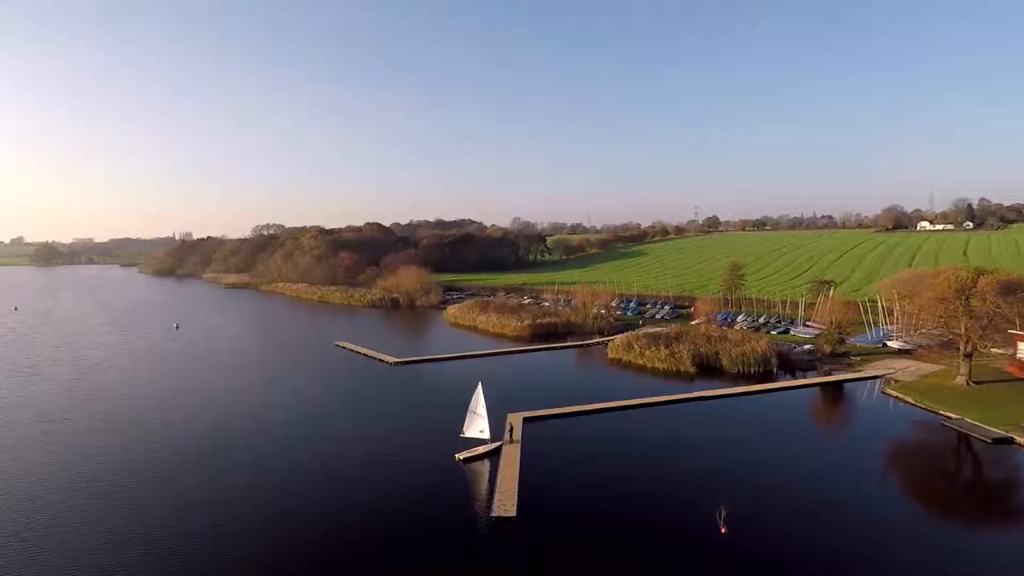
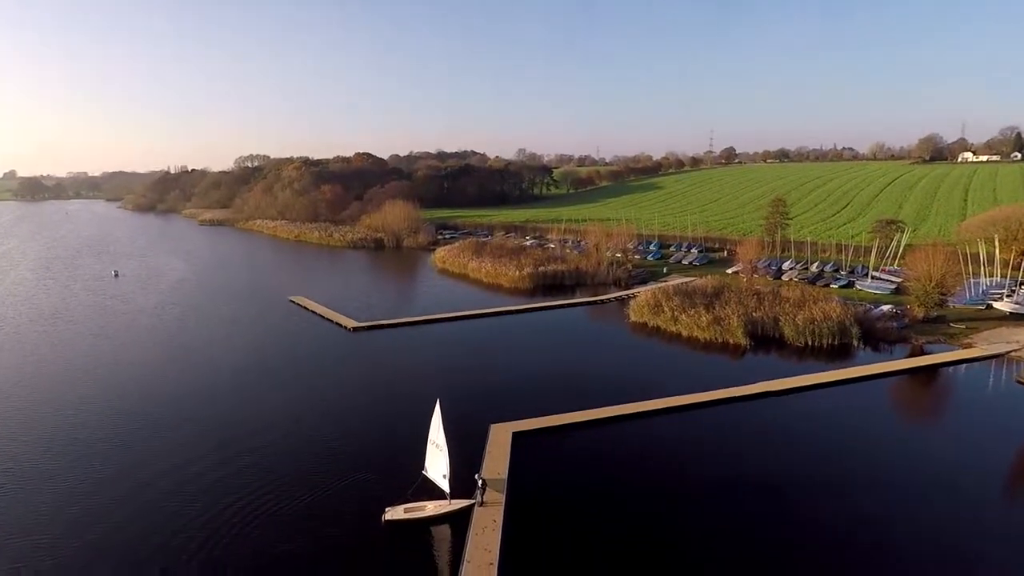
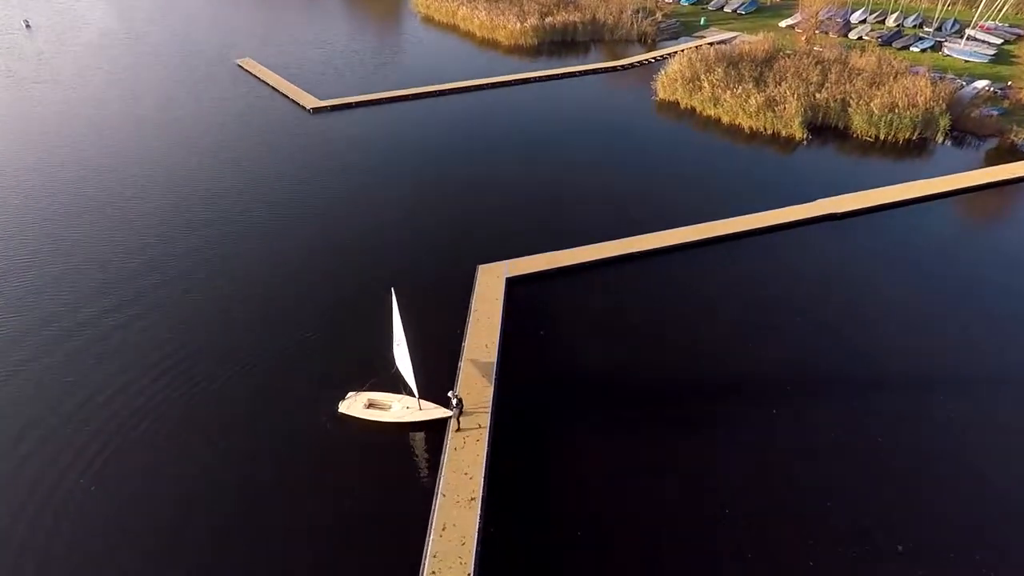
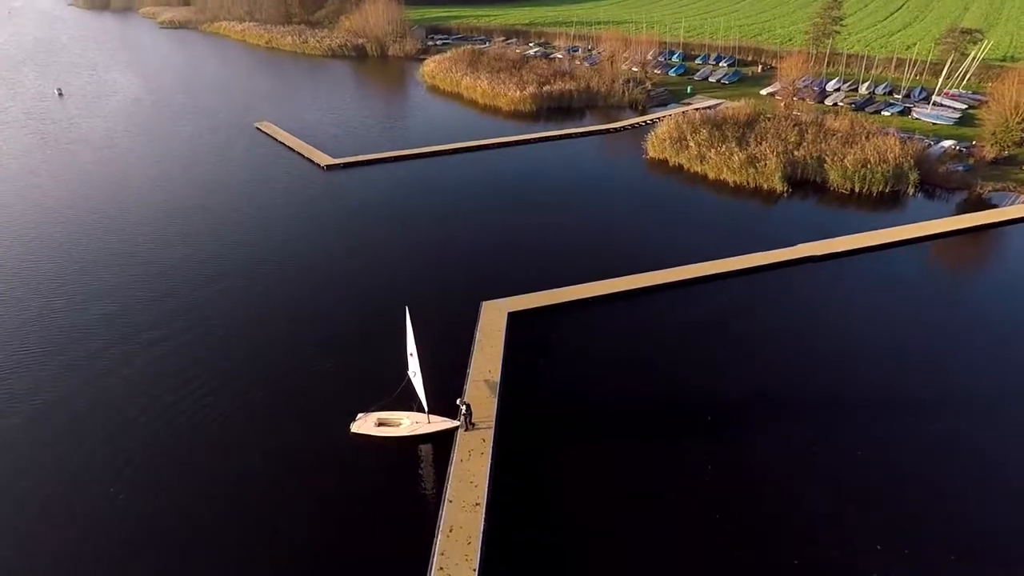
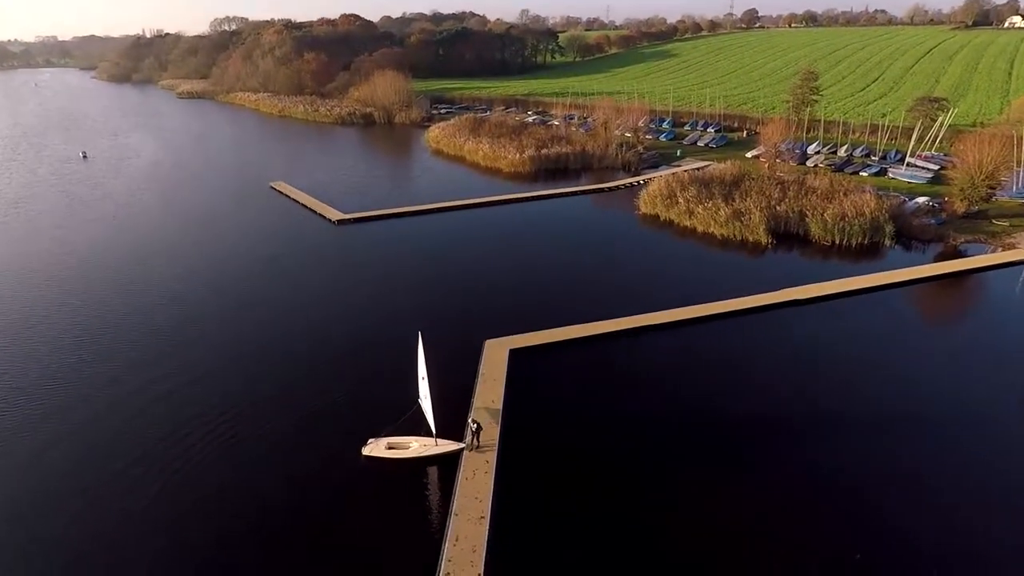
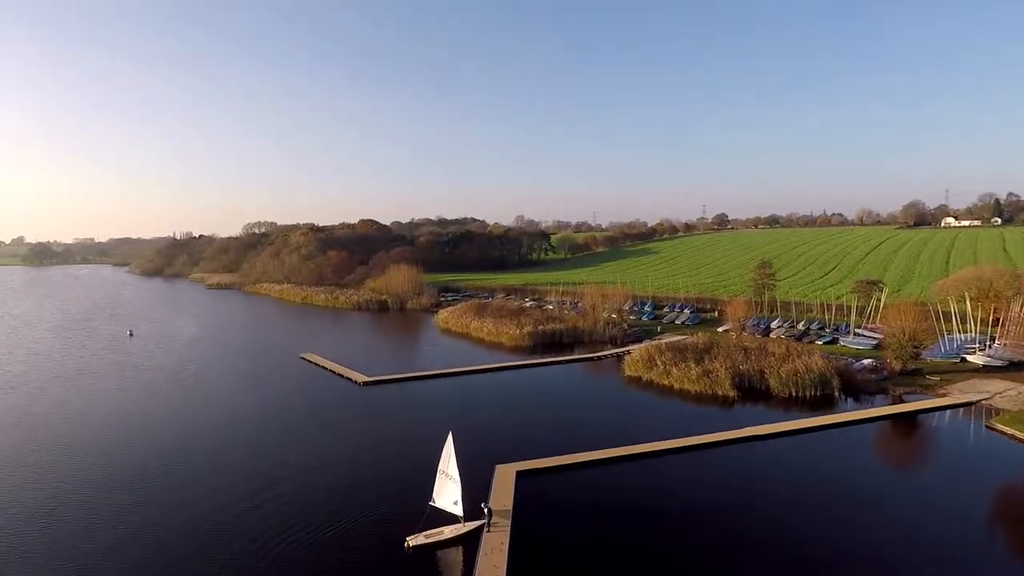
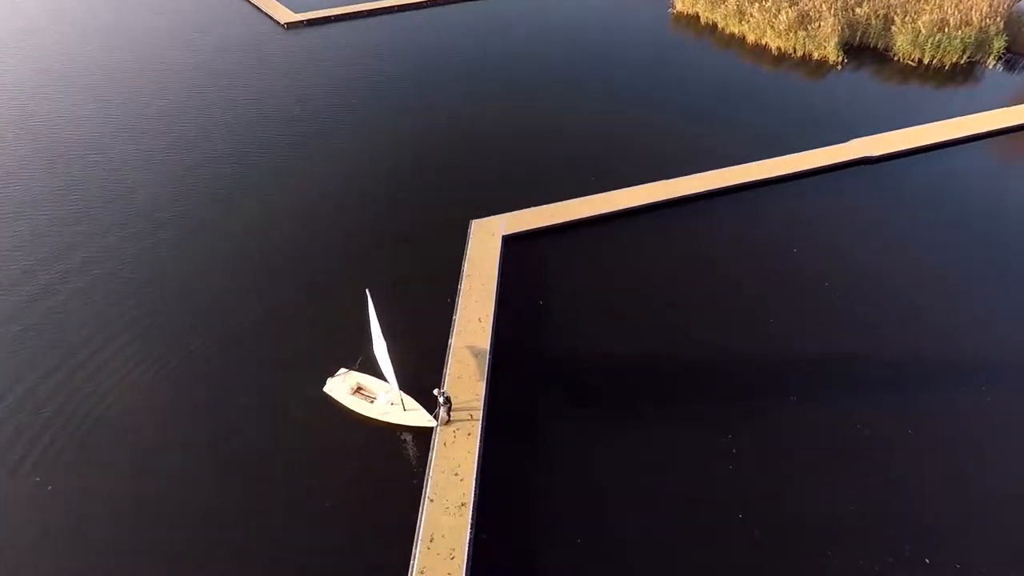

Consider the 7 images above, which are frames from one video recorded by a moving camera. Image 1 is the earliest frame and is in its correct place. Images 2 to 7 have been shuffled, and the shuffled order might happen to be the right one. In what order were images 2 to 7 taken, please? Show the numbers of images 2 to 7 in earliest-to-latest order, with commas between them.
6, 2, 5, 4, 3, 7
